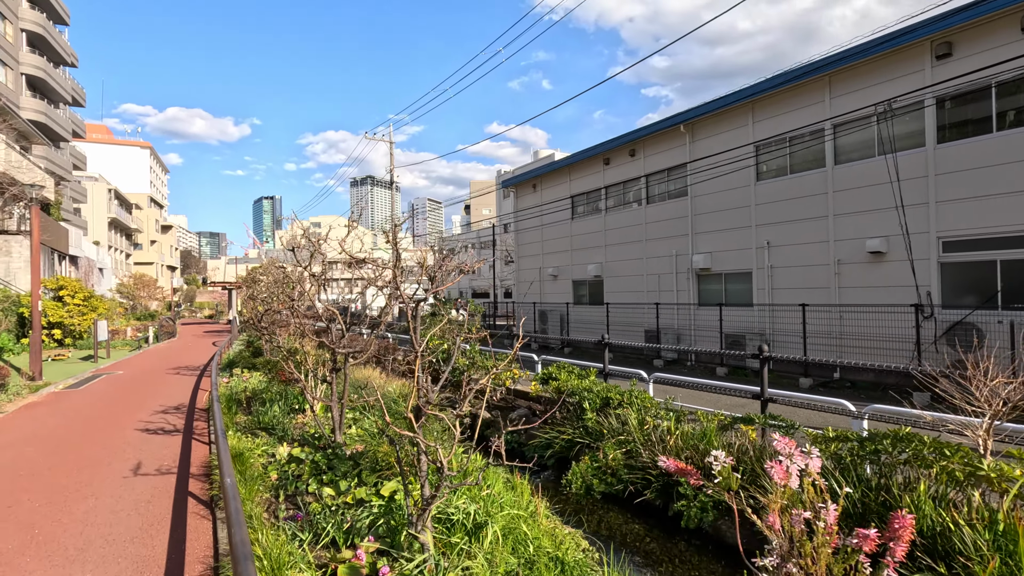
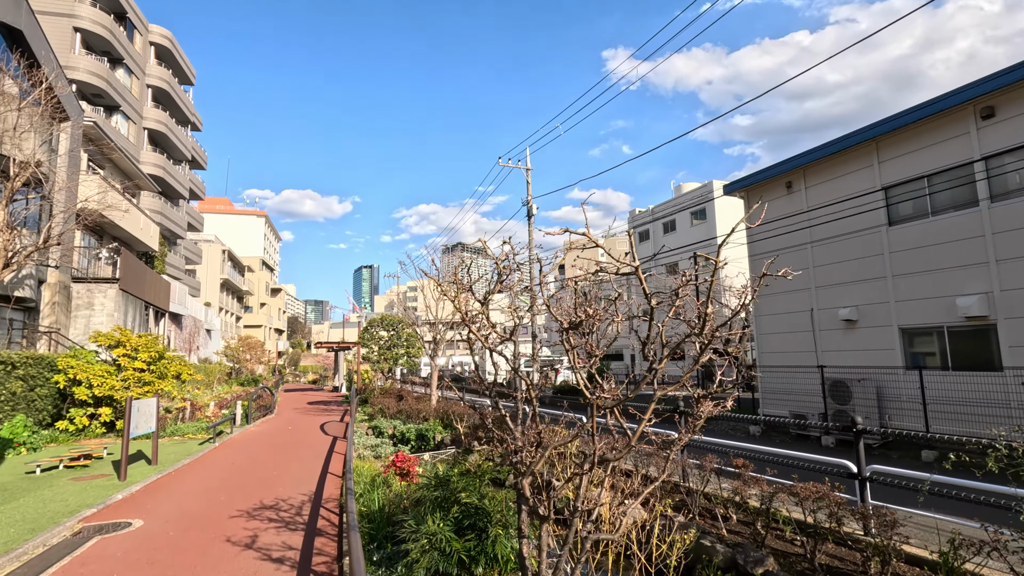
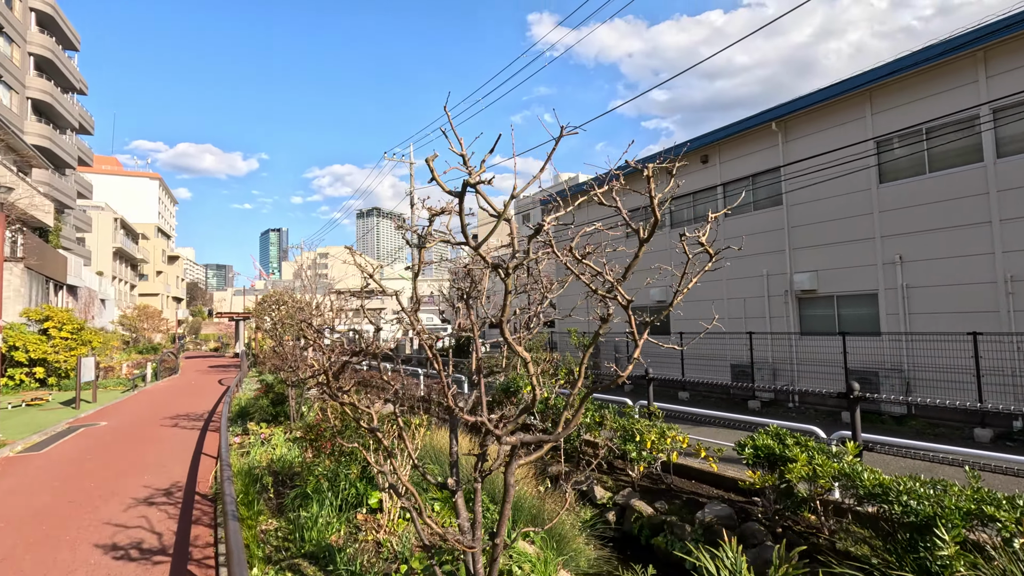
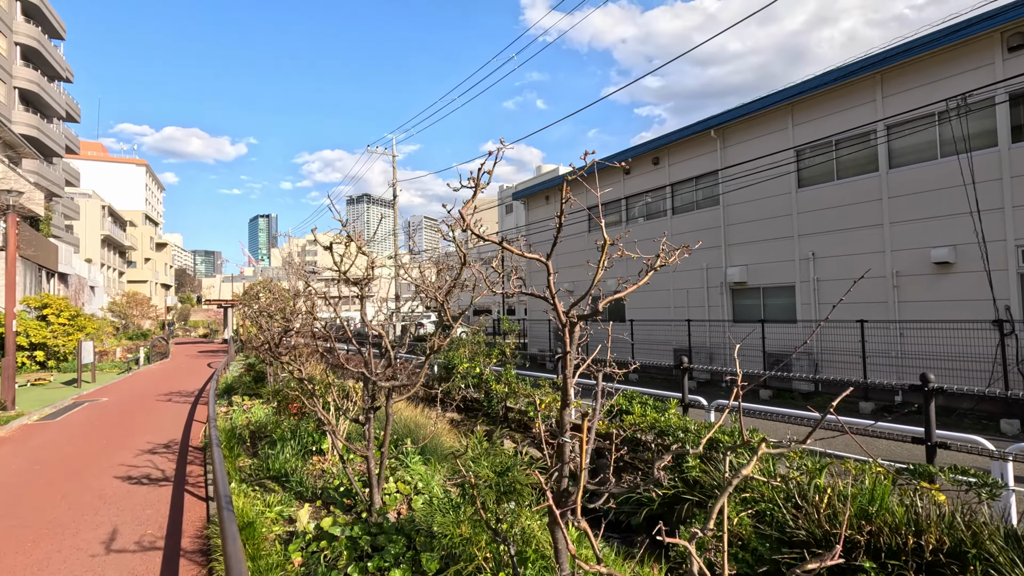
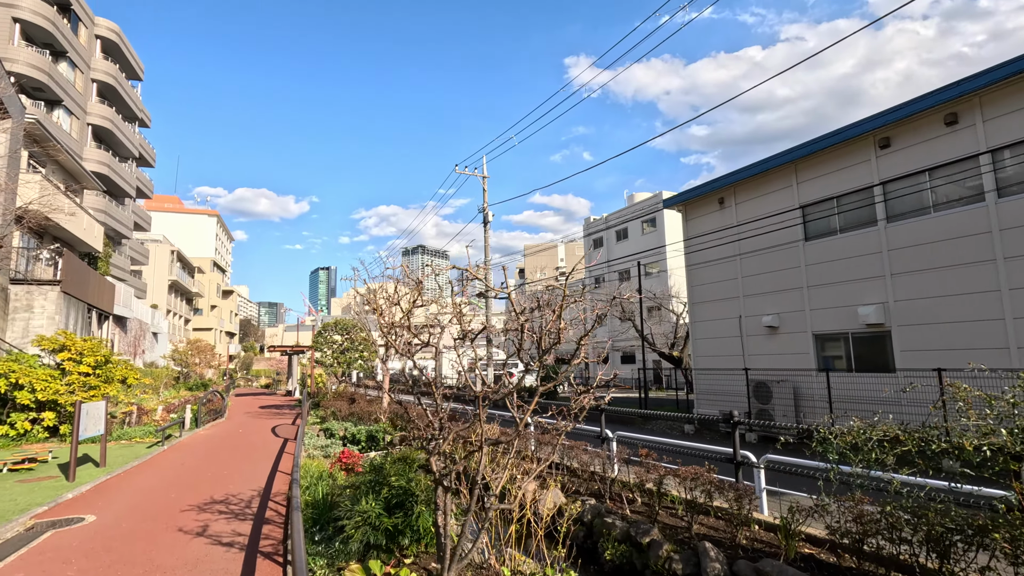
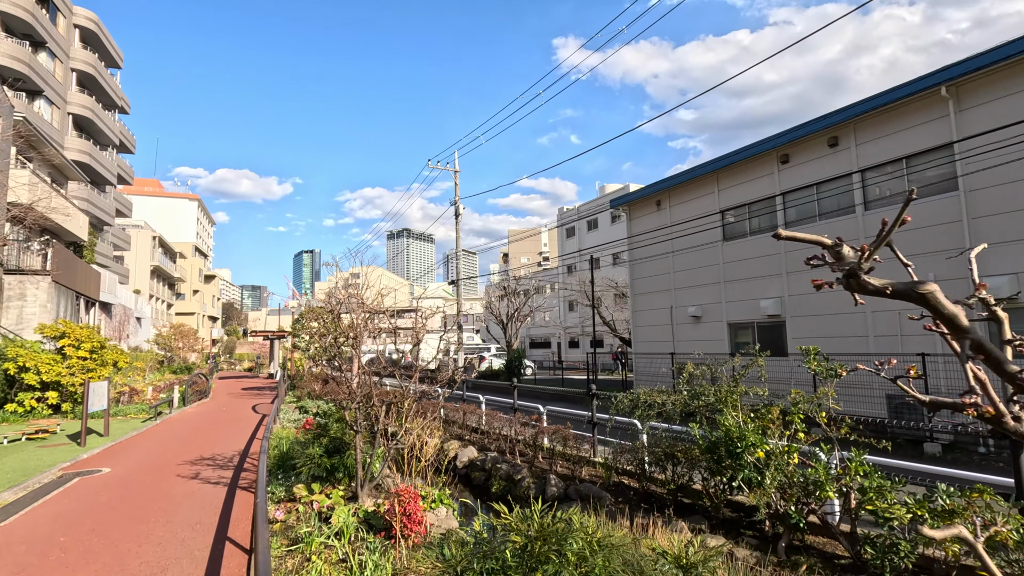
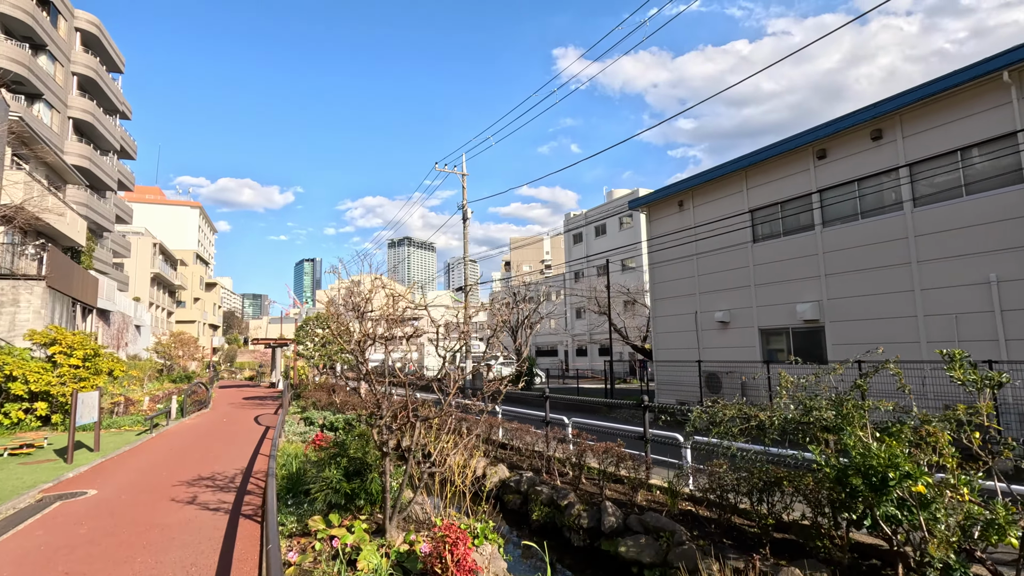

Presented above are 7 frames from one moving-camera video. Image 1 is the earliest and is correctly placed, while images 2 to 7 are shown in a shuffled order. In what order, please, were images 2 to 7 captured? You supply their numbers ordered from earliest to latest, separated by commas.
4, 3, 6, 7, 5, 2
